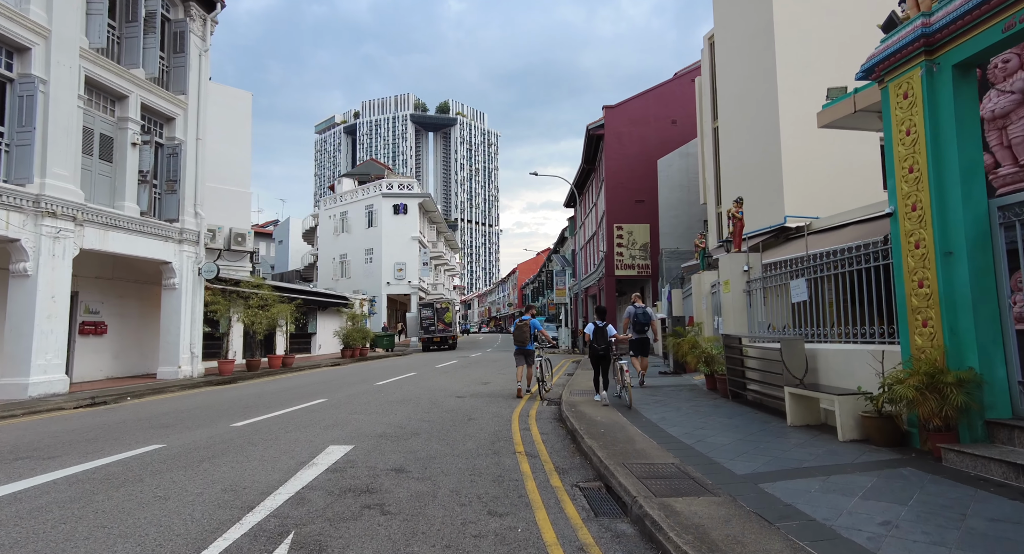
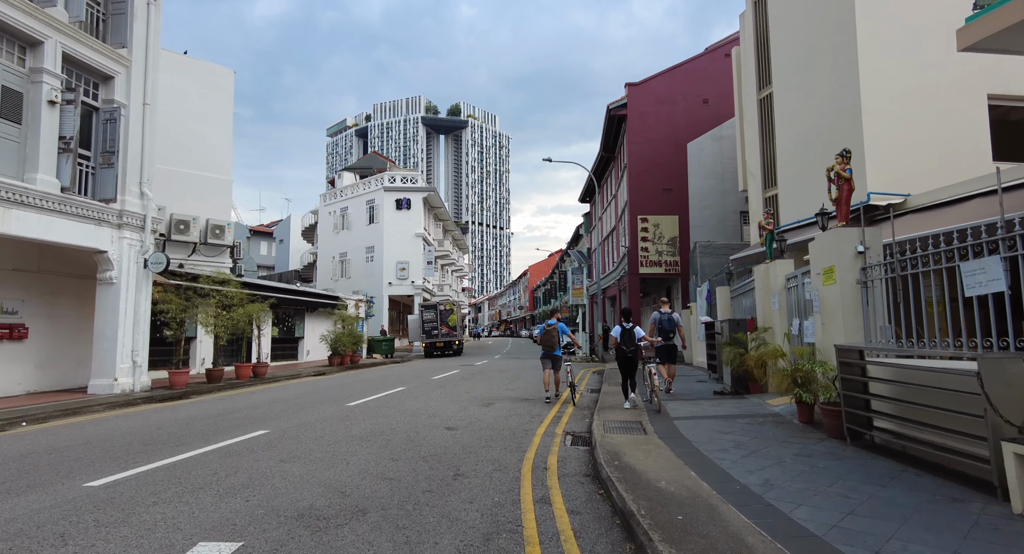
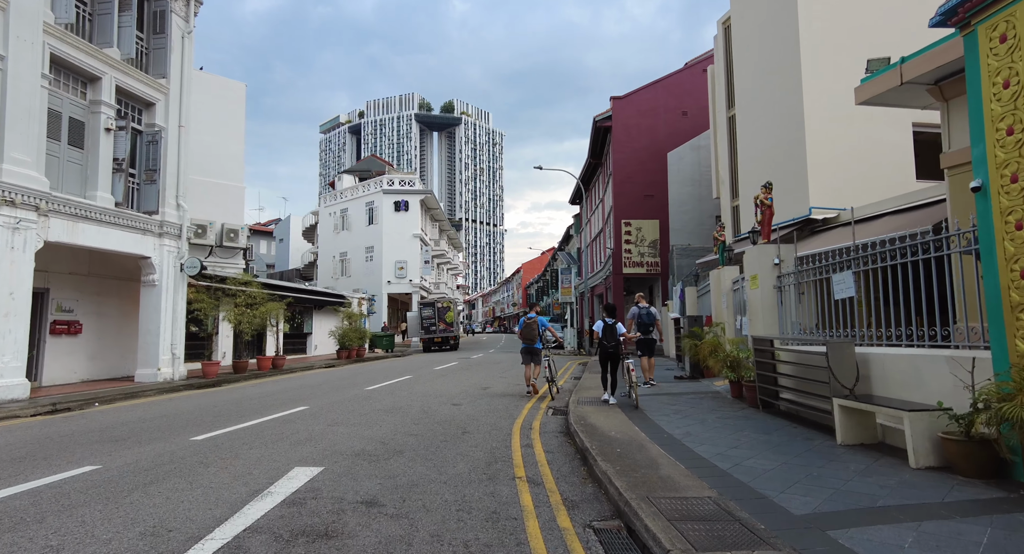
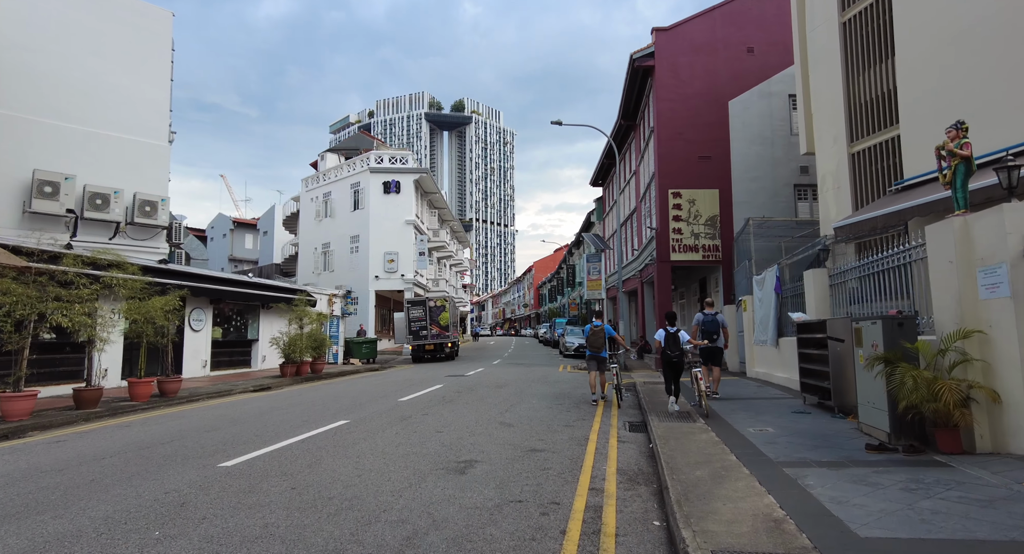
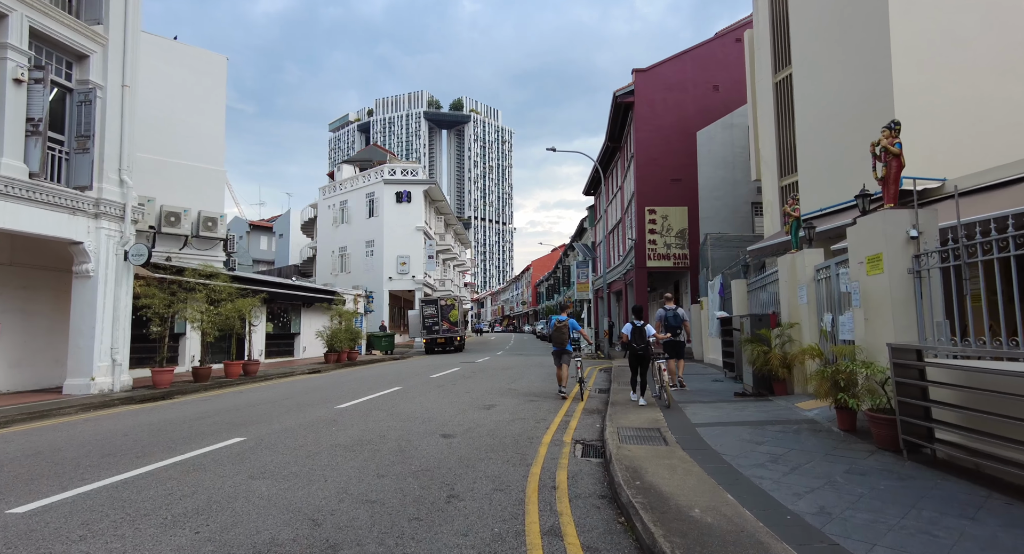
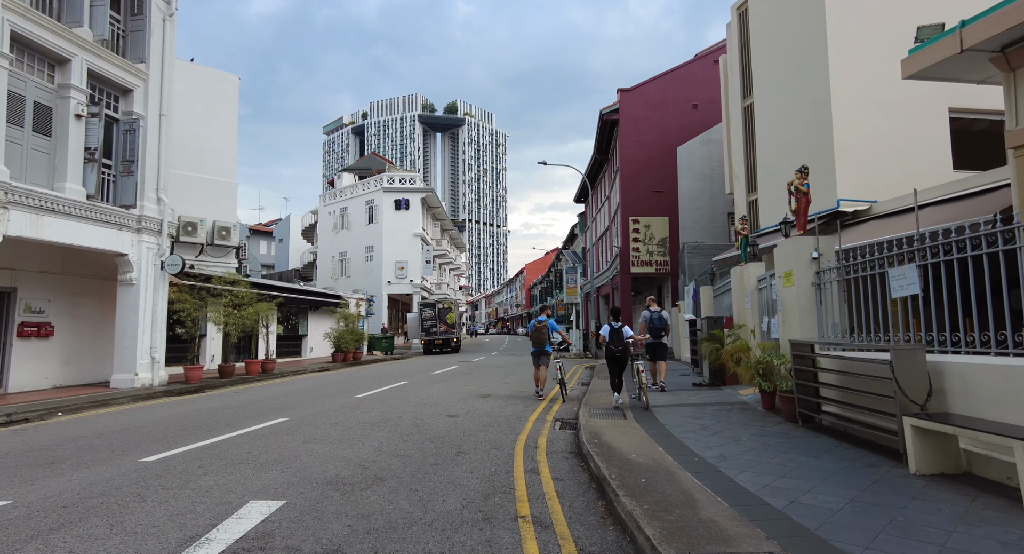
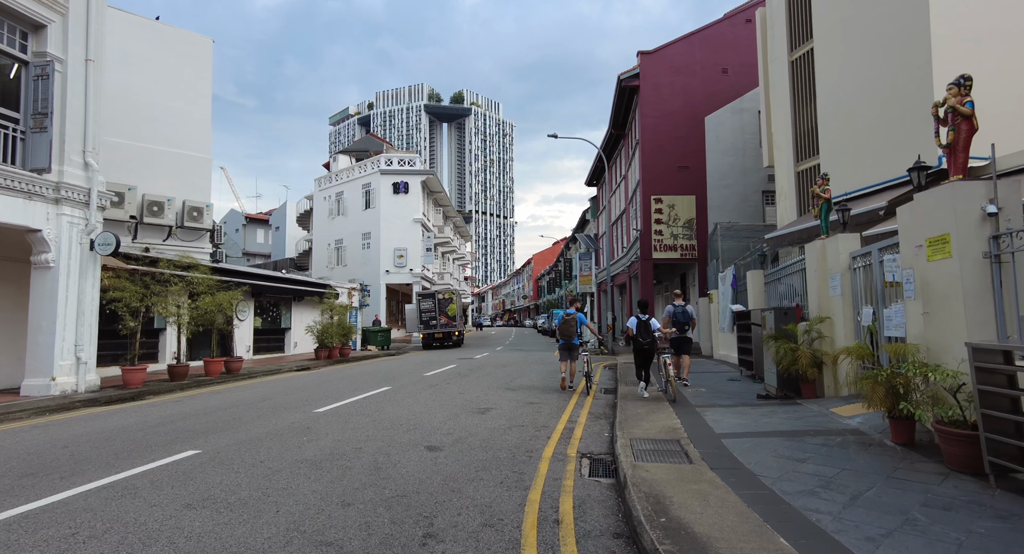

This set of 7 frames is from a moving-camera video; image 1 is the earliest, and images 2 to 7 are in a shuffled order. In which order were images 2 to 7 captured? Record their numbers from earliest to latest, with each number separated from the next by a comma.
3, 6, 2, 5, 7, 4
